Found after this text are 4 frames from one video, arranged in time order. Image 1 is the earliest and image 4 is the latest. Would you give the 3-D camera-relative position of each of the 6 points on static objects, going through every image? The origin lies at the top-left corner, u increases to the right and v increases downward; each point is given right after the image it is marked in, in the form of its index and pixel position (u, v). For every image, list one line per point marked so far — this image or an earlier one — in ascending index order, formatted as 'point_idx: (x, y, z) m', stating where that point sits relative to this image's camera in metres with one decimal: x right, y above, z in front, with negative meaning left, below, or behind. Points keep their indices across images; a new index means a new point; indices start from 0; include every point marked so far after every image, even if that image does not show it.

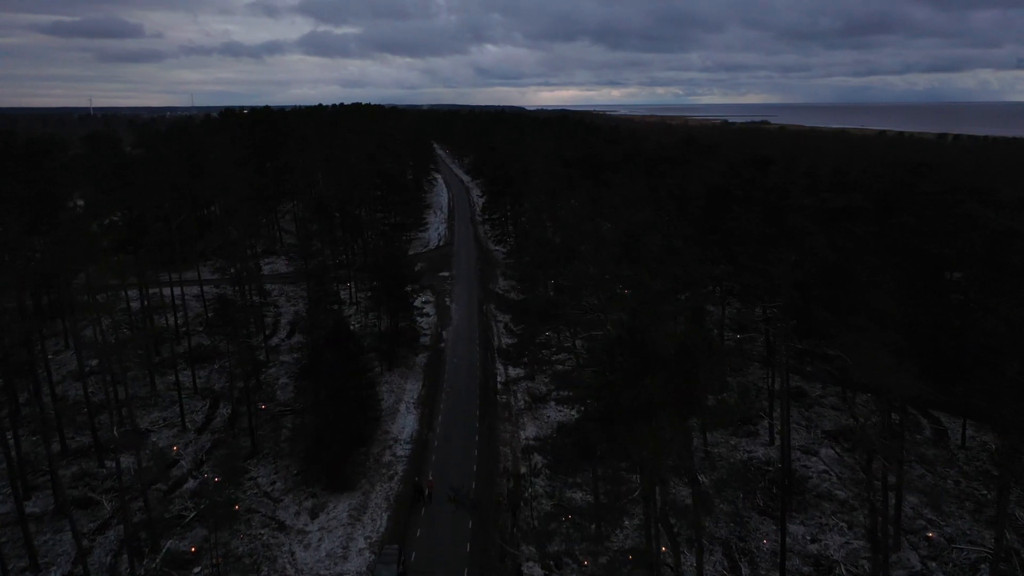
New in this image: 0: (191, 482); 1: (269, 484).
0: (-11.2, -6.8, +19.3) m
1: (-8.7, -7.0, +19.7) m
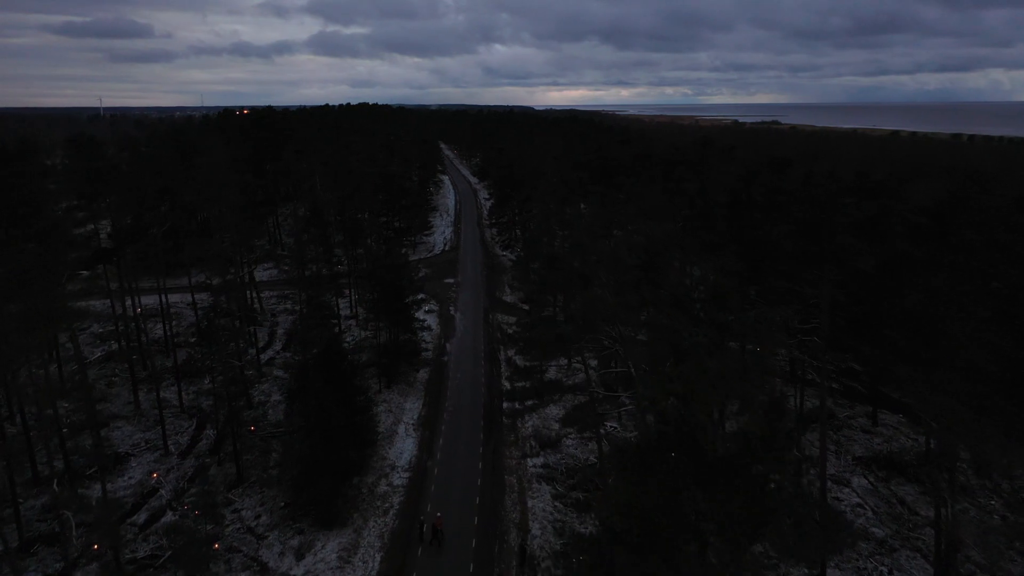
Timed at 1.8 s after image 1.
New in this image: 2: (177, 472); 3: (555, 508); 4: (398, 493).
0: (-11.0, -7.3, +17.8) m
1: (-8.5, -7.5, +18.2) m
2: (-12.1, -6.7, +20.0) m
3: (+1.5, -7.5, +18.9) m
4: (-4.0, -7.2, +19.6) m
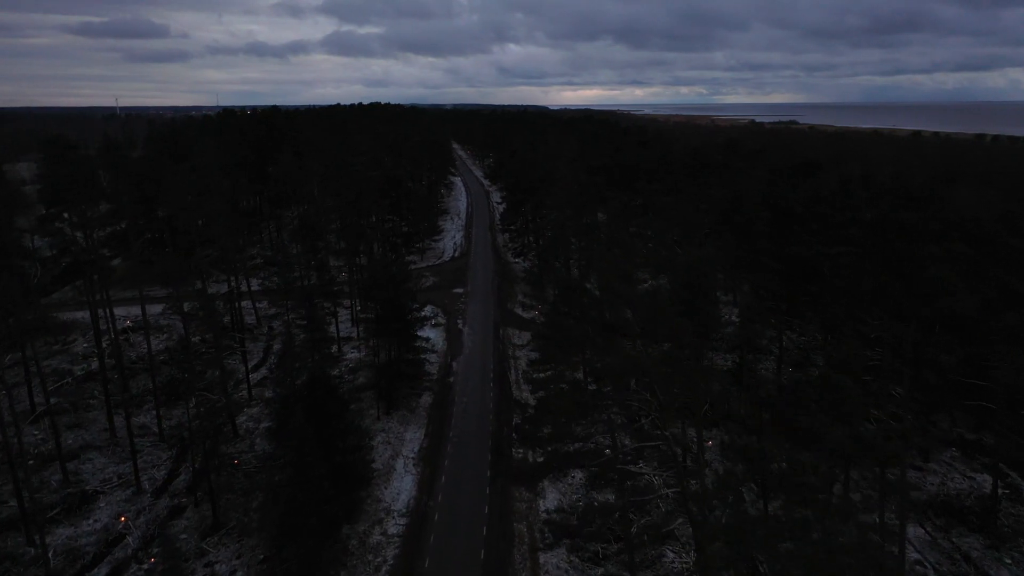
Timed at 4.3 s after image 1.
0: (-10.8, -8.0, +15.7) m
1: (-8.2, -8.2, +16.0) m
2: (-11.7, -7.3, +17.9) m
3: (+1.8, -8.3, +16.5) m
4: (-3.7, -8.0, +17.4) m
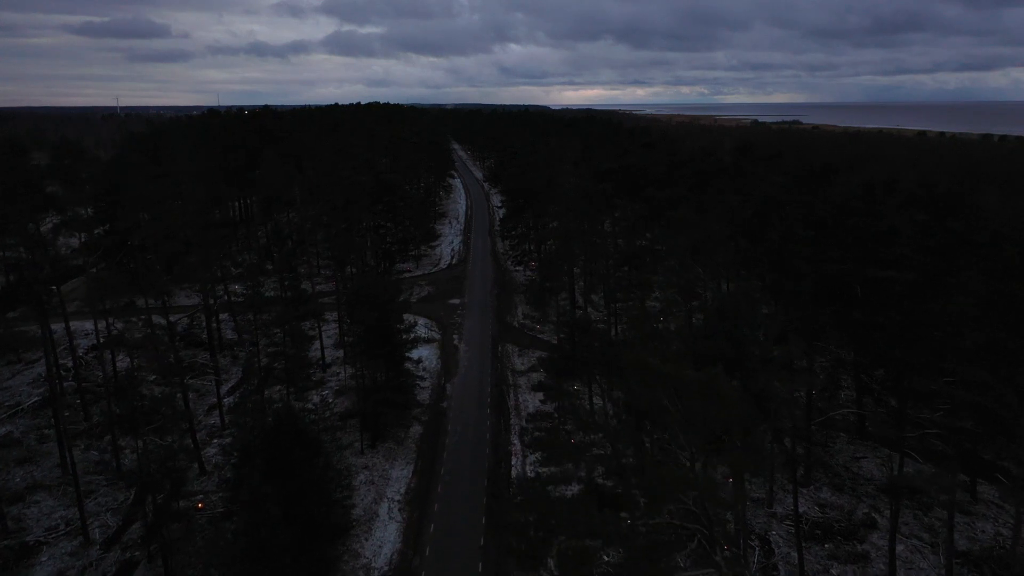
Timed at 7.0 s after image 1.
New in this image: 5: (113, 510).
0: (-10.8, -8.8, +13.5) m
1: (-8.3, -9.0, +13.8) m
2: (-11.8, -8.1, +15.7) m
3: (+1.7, -9.0, +14.3) m
4: (-3.8, -8.7, +15.1) m
5: (-12.9, -7.2, +17.9) m
